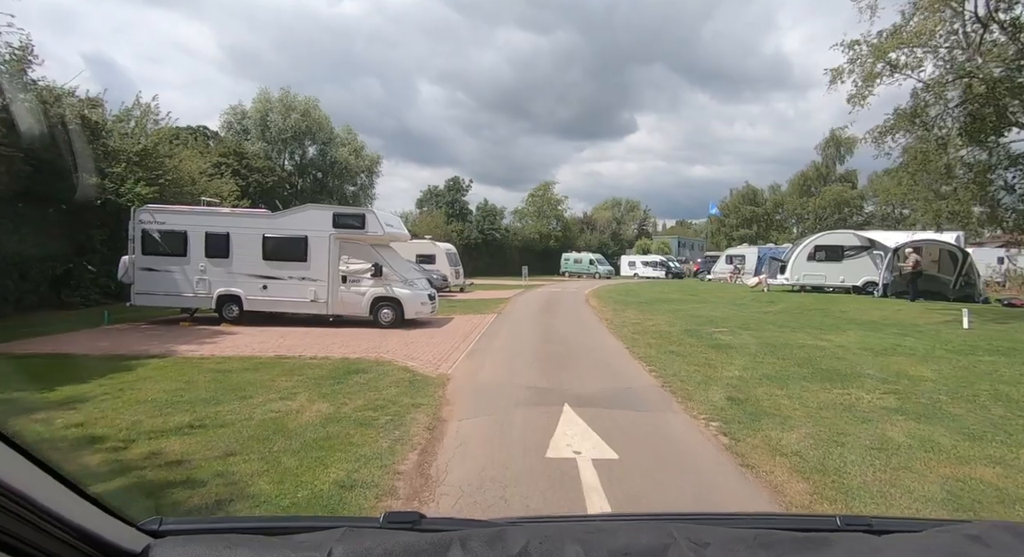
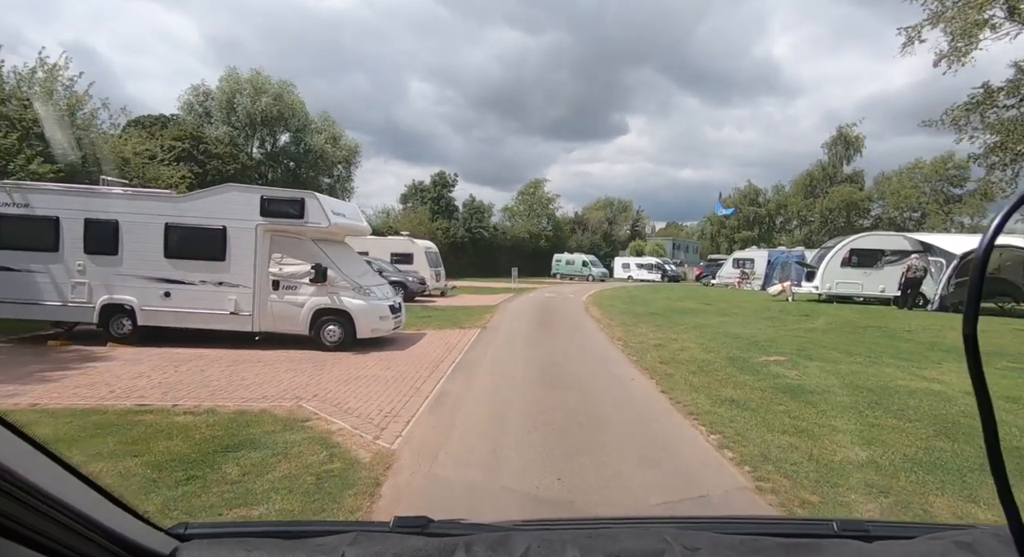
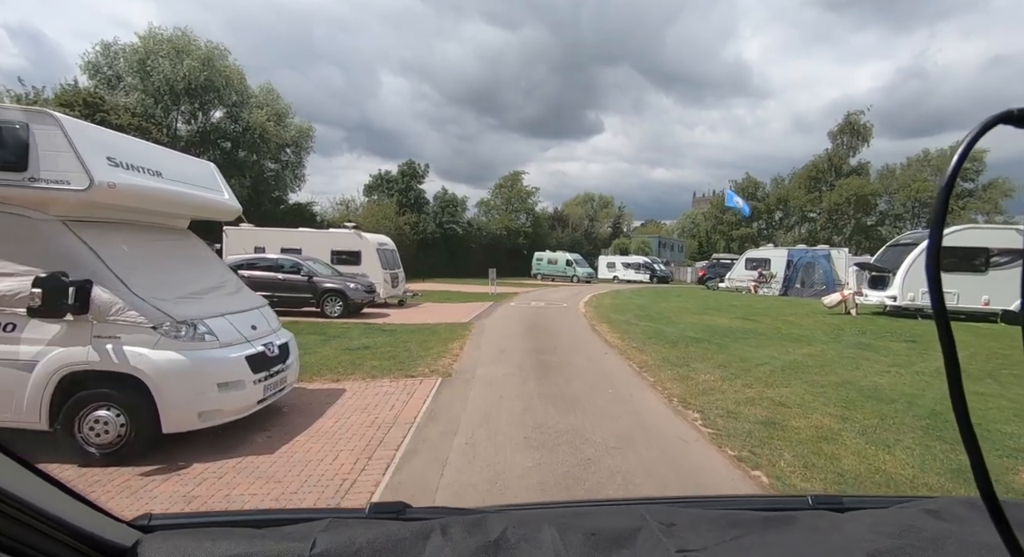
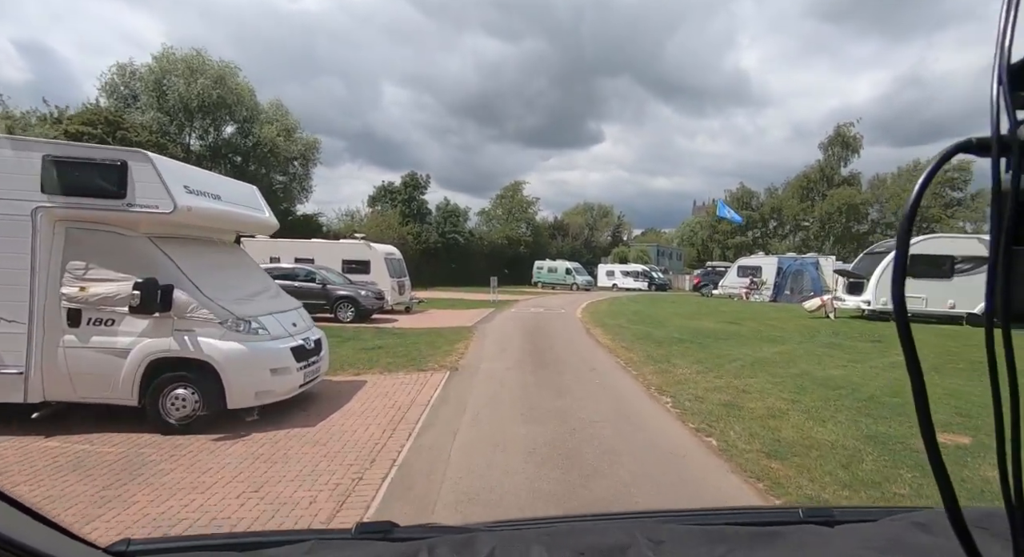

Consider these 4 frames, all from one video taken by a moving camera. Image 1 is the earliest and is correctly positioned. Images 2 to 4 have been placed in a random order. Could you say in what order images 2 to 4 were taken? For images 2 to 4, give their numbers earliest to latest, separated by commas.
2, 4, 3
